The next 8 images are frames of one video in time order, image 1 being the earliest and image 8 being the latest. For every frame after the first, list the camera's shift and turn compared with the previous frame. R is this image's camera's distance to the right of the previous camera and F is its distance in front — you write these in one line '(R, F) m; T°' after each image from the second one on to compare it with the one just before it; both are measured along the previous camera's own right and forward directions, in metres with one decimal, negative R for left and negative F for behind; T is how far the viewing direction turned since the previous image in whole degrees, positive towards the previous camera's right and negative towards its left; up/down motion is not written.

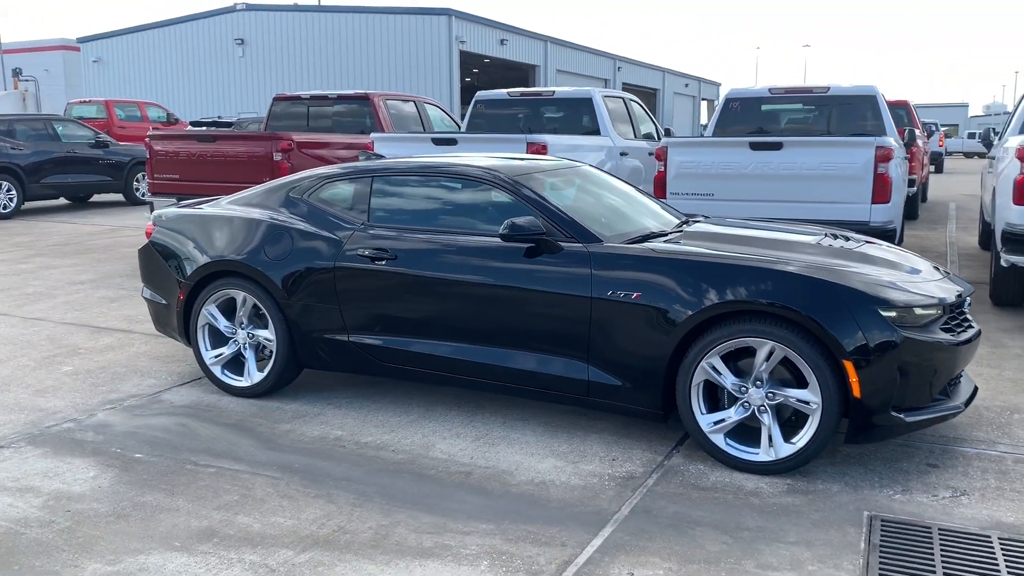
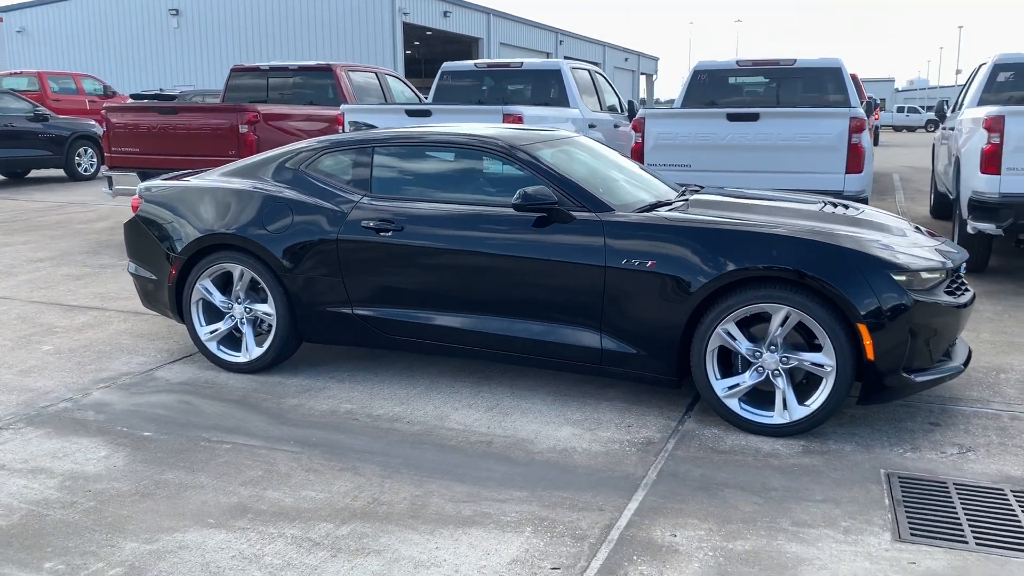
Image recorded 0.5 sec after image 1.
(-0.4, 0.0) m; +4°
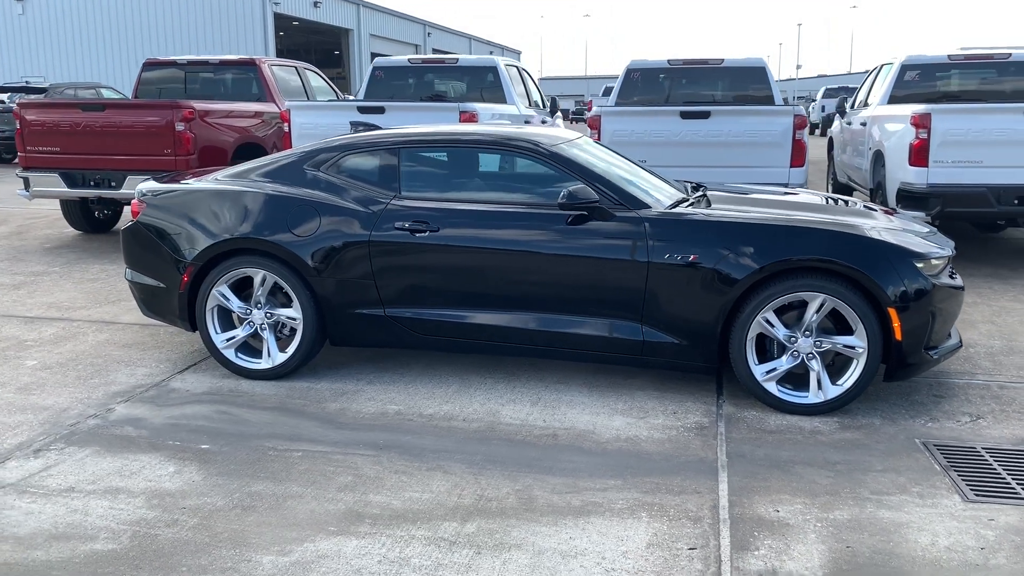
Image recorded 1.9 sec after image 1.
(-1.0, 0.0) m; +9°
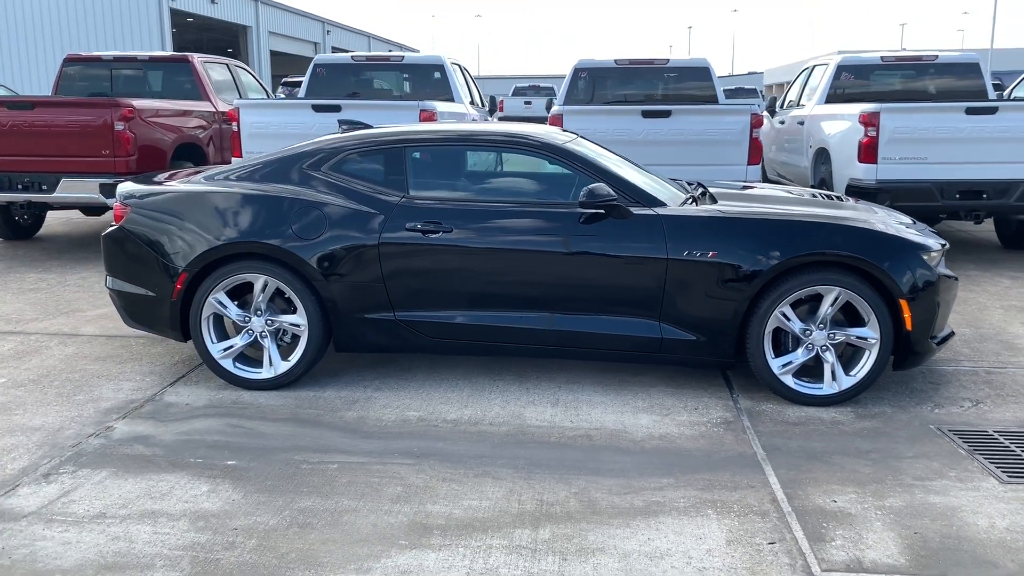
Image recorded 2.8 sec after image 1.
(-0.6, +0.1) m; +7°
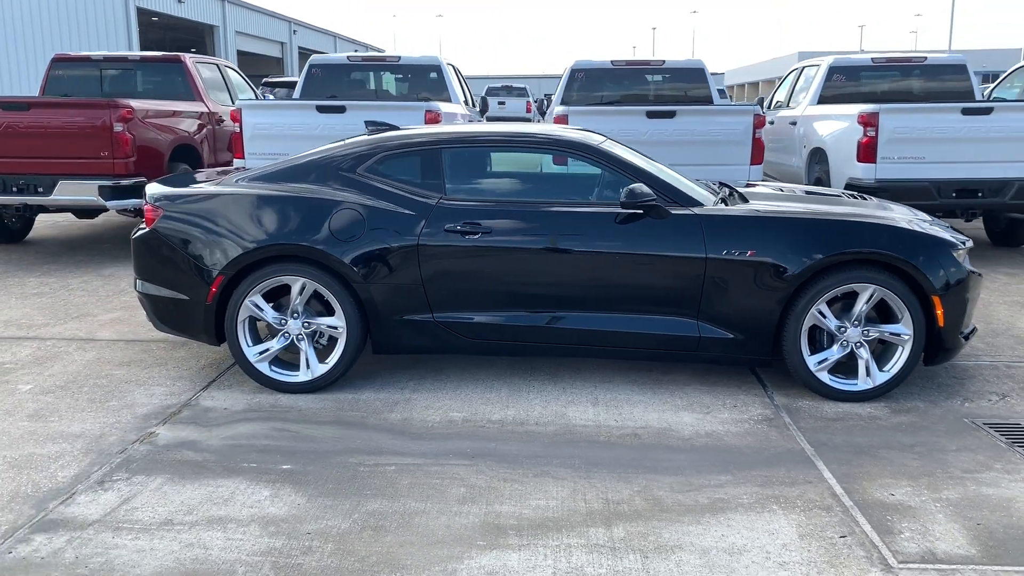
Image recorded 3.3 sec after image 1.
(-0.4, 0.0) m; +2°
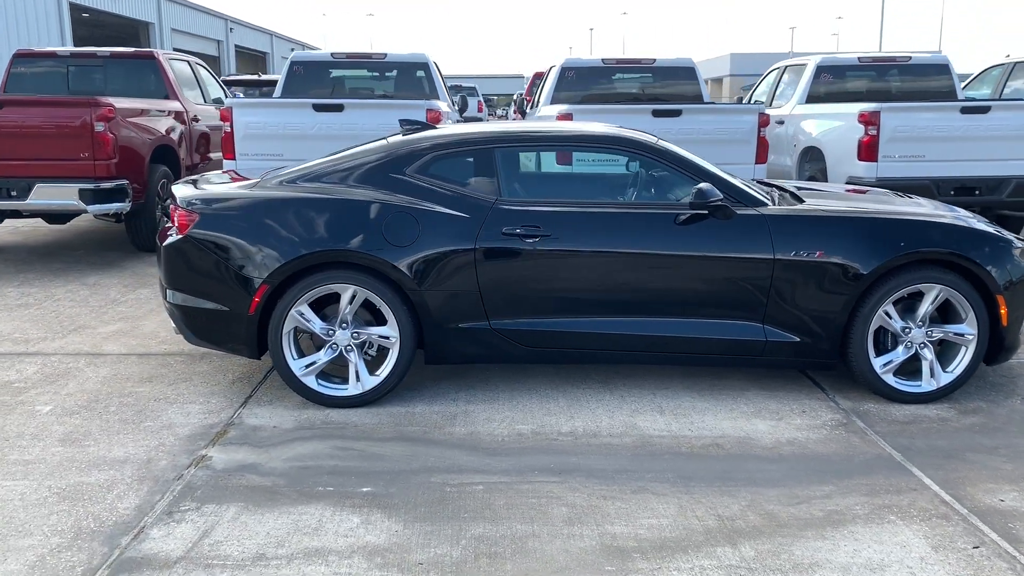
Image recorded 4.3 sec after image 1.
(-0.7, +0.2) m; +4°
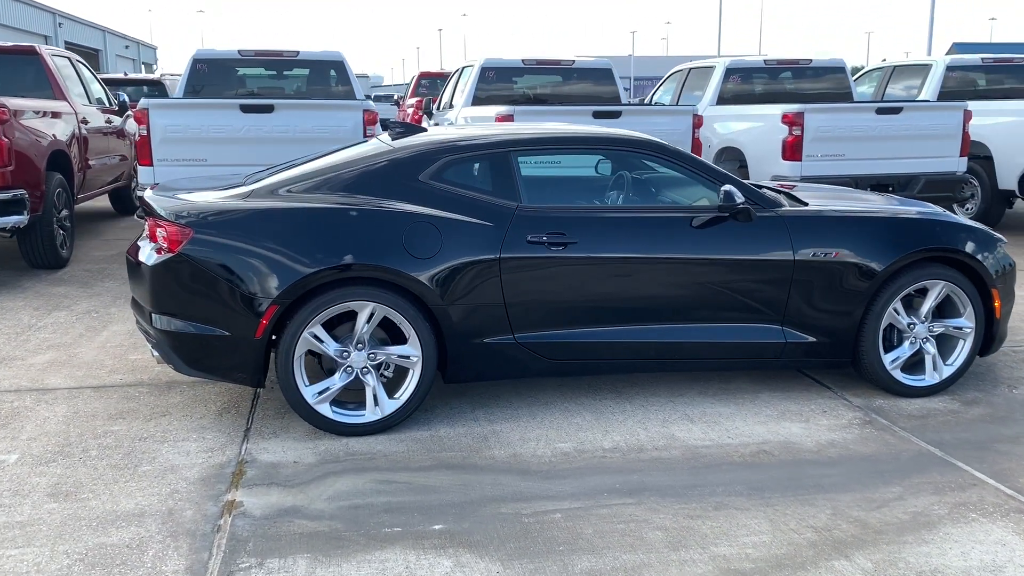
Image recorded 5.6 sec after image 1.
(-0.9, +0.3) m; +10°
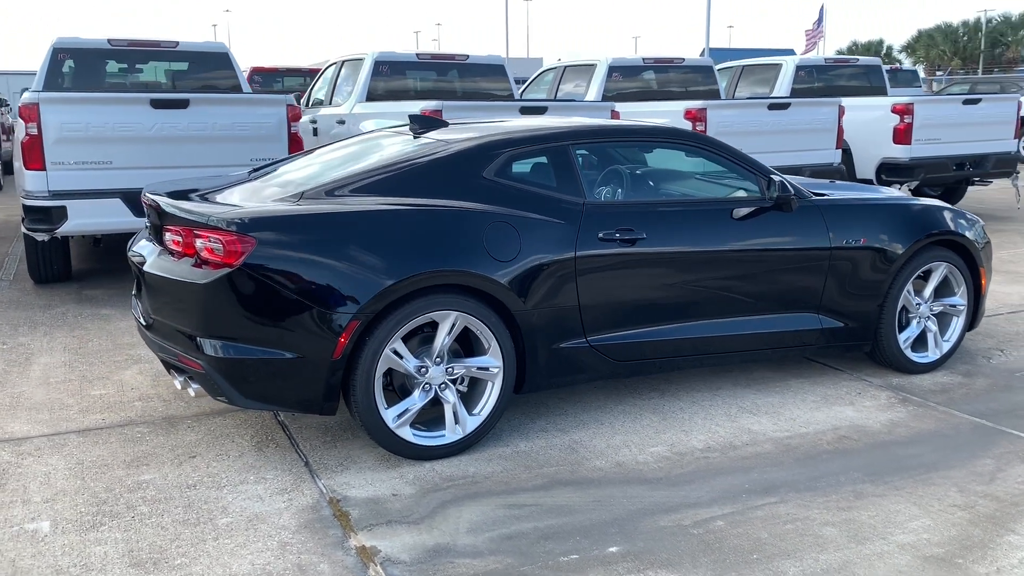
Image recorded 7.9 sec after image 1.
(-1.3, +0.4) m; +14°
